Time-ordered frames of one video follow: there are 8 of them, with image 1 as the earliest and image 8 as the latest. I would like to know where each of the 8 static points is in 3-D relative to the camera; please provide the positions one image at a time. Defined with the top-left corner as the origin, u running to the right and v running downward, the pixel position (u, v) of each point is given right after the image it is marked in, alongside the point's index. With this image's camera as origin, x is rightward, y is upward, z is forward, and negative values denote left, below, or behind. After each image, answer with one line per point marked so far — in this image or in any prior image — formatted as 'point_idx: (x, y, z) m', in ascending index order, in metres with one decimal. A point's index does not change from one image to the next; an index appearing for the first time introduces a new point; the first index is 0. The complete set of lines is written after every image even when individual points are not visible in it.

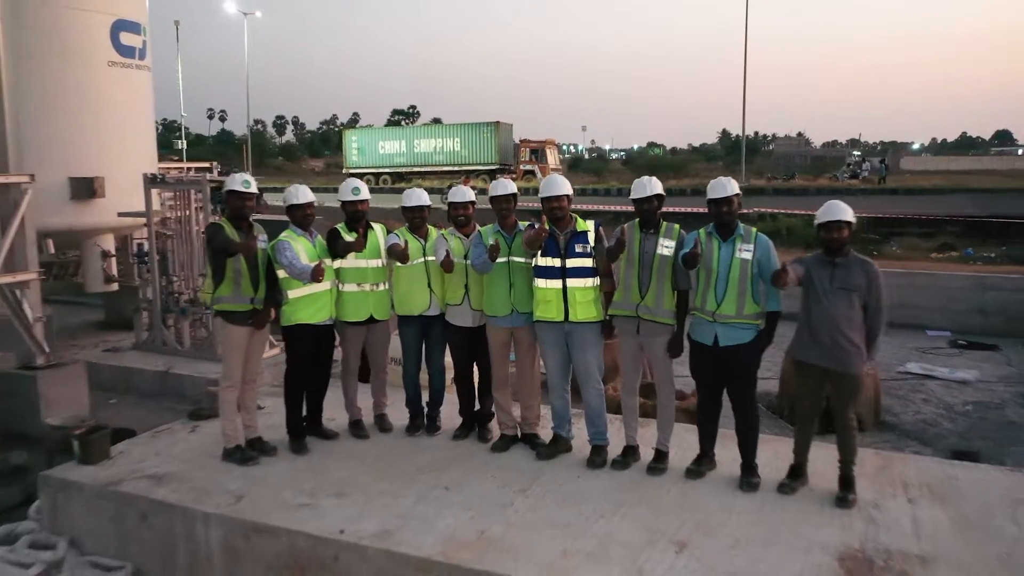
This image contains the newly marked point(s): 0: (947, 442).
0: (+2.9, -1.0, +5.5) m
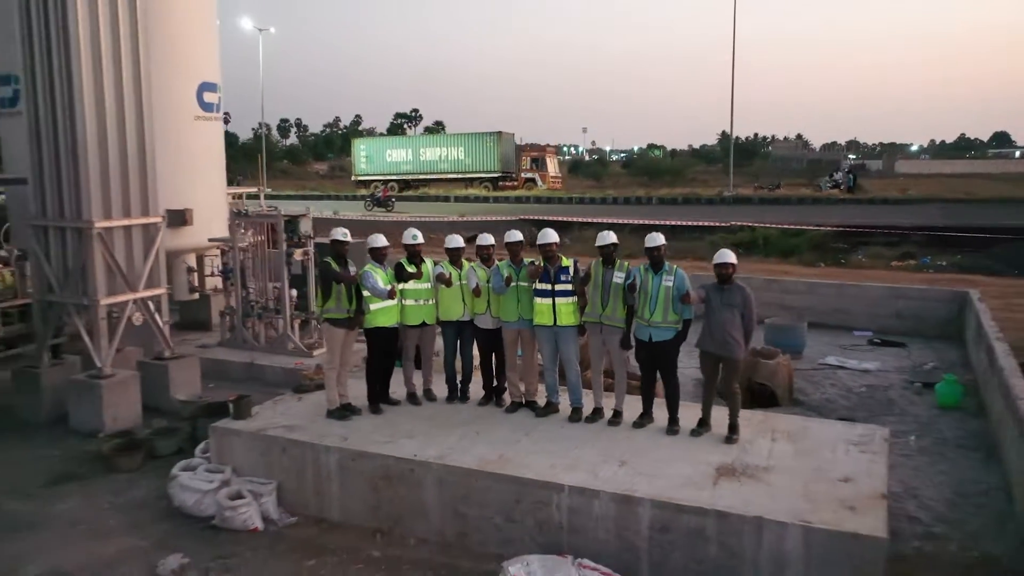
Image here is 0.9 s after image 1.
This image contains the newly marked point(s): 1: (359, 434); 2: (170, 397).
0: (+3.0, -1.1, +7.5) m
1: (-1.1, -1.0, +5.7) m
2: (-3.2, -1.0, +7.6) m
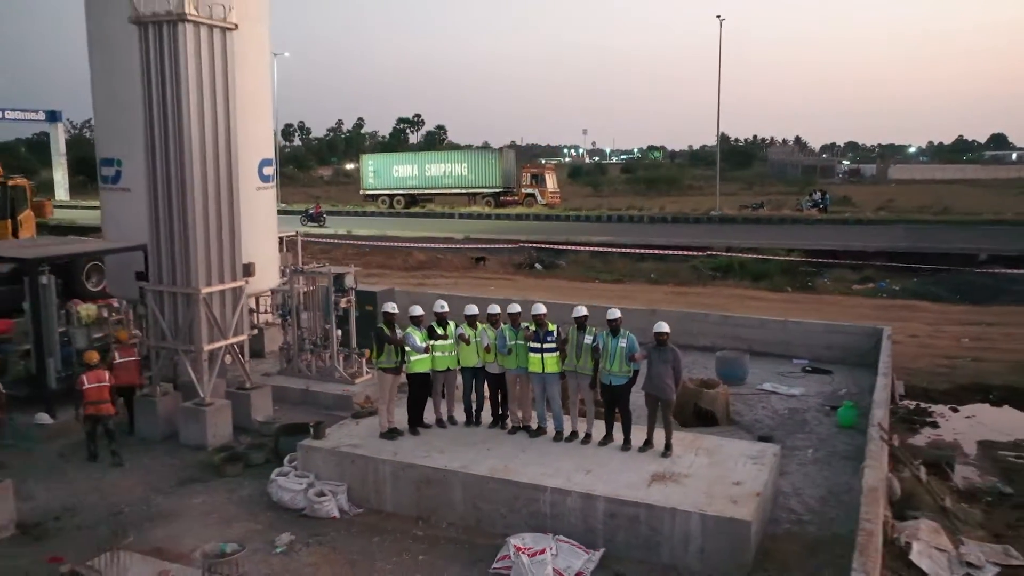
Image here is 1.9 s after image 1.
0: (+3.0, -1.7, +9.8) m
1: (-1.1, -1.6, +8.0) m
2: (-3.2, -1.6, +9.9) m
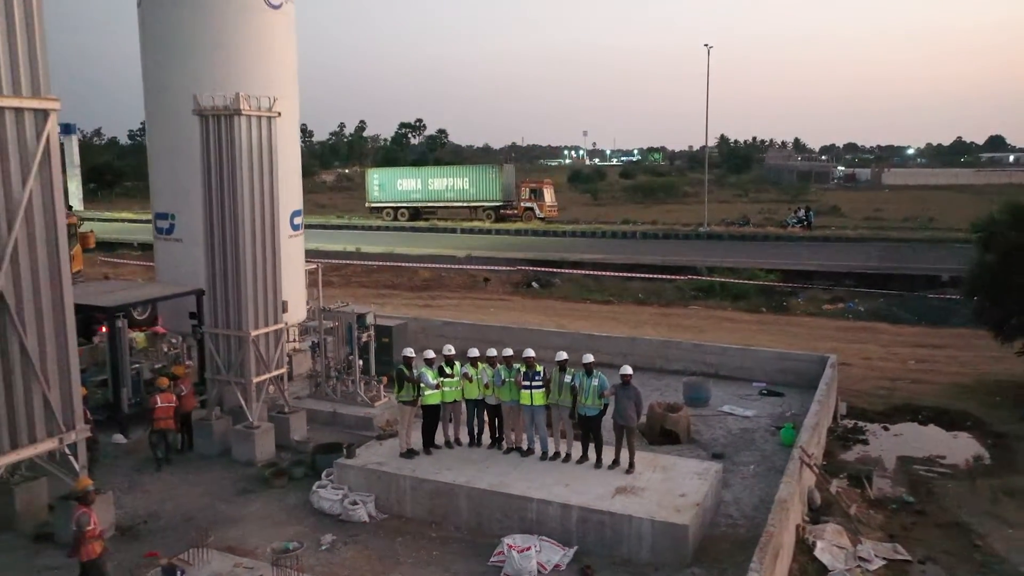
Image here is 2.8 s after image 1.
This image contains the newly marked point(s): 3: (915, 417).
0: (+2.9, -2.3, +11.8) m
1: (-1.1, -2.2, +9.9) m
2: (-3.2, -2.2, +11.9) m
3: (+6.8, -2.2, +13.8) m
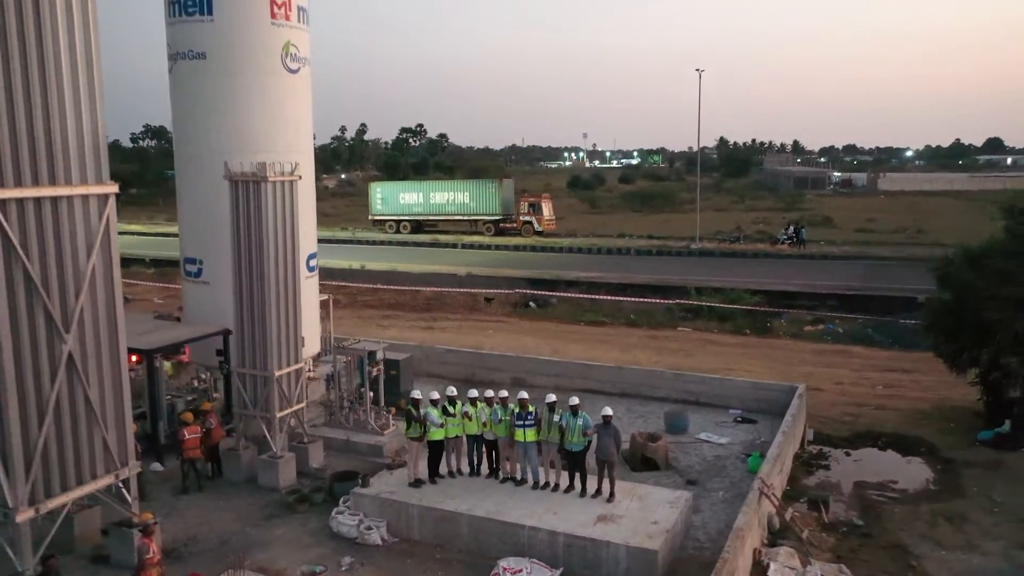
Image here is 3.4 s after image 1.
0: (+2.9, -3.0, +13.1) m
1: (-1.2, -2.9, +11.3) m
2: (-3.3, -2.9, +13.2) m
3: (+6.8, -2.9, +15.1) m
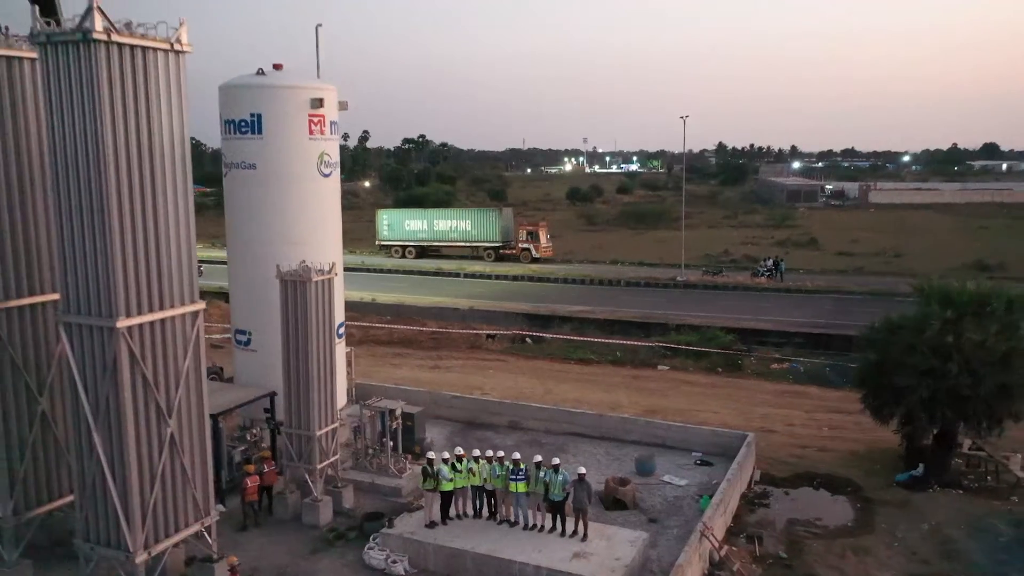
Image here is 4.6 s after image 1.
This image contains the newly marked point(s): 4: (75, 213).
0: (+2.8, -4.5, +16.2) m
1: (-1.3, -4.4, +14.3) m
2: (-3.4, -4.3, +16.3) m
3: (+6.7, -4.3, +18.1) m
4: (-6.3, +1.1, +11.7) m
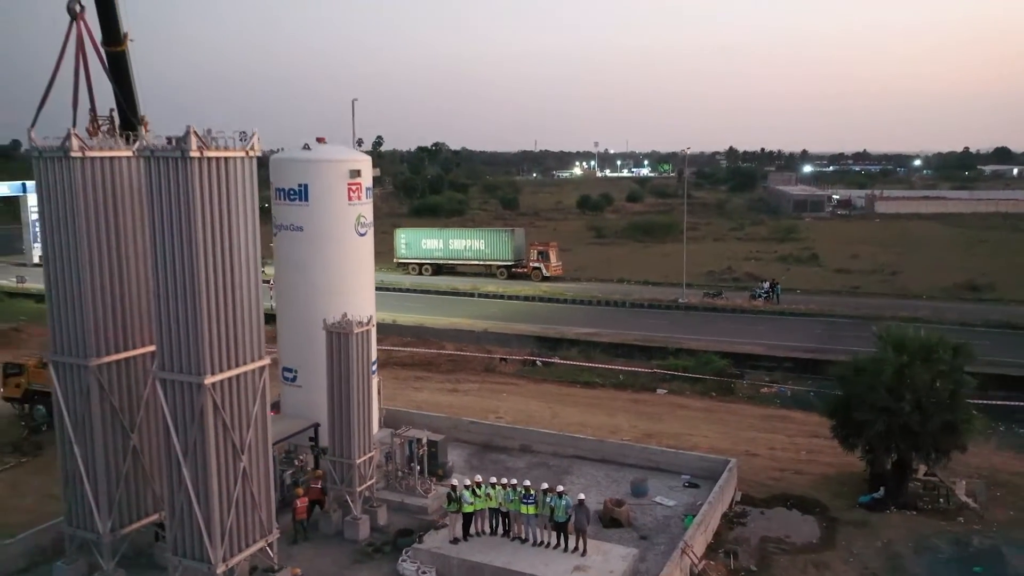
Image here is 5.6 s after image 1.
0: (+3.0, -5.6, +18.8) m
1: (-1.1, -5.5, +17.0) m
2: (-3.1, -5.5, +19.0) m
3: (+7.0, -5.5, +20.7) m
4: (-6.1, 0.0, +14.4) m
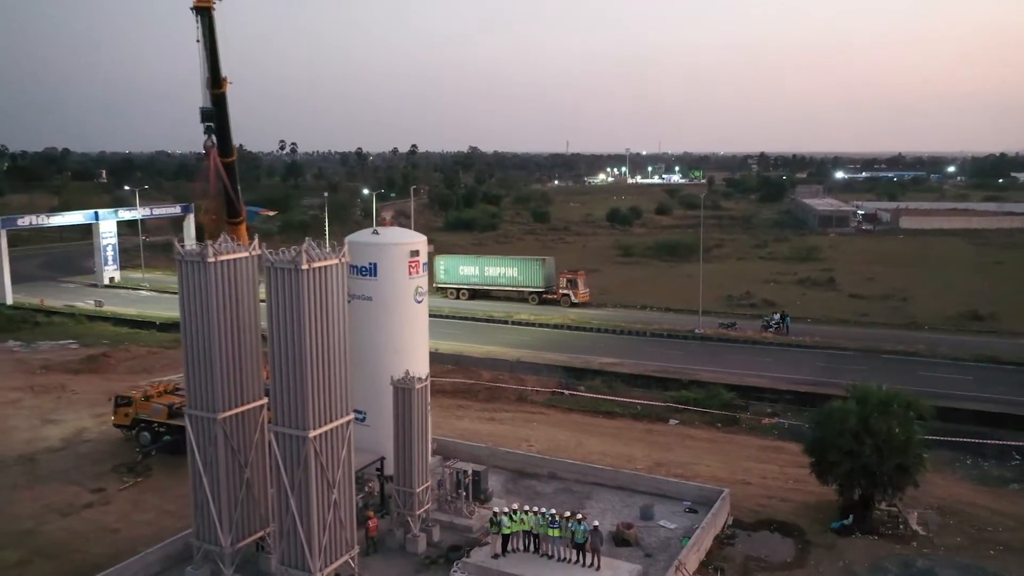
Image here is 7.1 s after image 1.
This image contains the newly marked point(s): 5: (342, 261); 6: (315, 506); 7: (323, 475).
0: (+3.9, -7.4, +23.1) m
1: (-0.3, -7.3, +21.4) m
2: (-2.3, -7.2, +23.5) m
3: (+7.9, -7.3, +24.8) m
4: (-5.4, -1.8, +19.1) m
5: (-4.0, +0.6, +19.3) m
6: (-4.7, -5.2, +19.3) m
7: (-4.5, -4.5, +19.4) m
